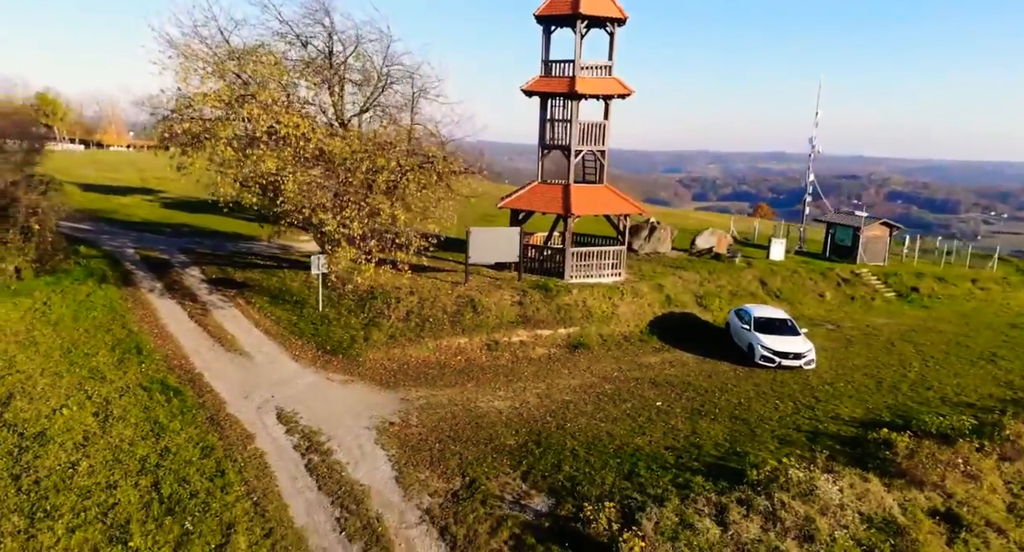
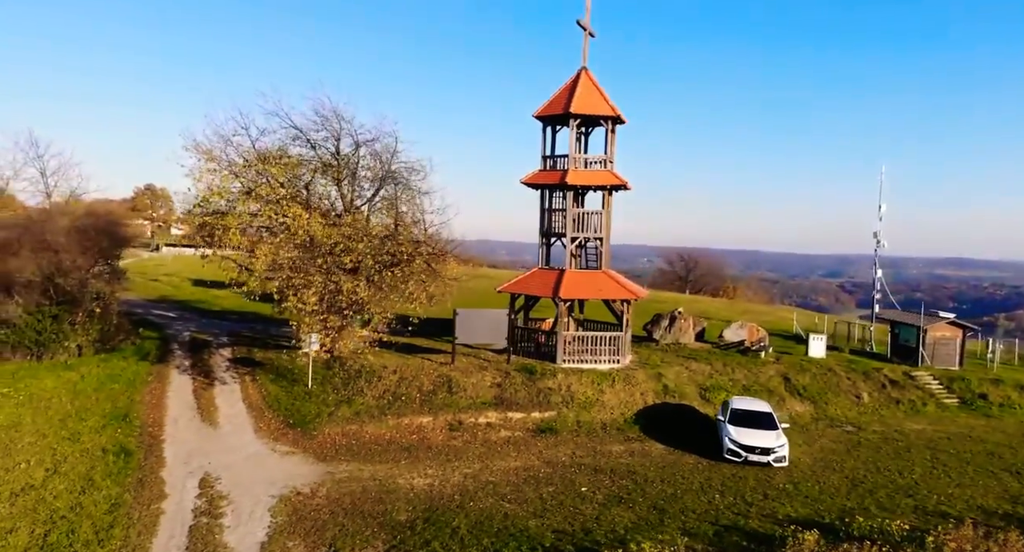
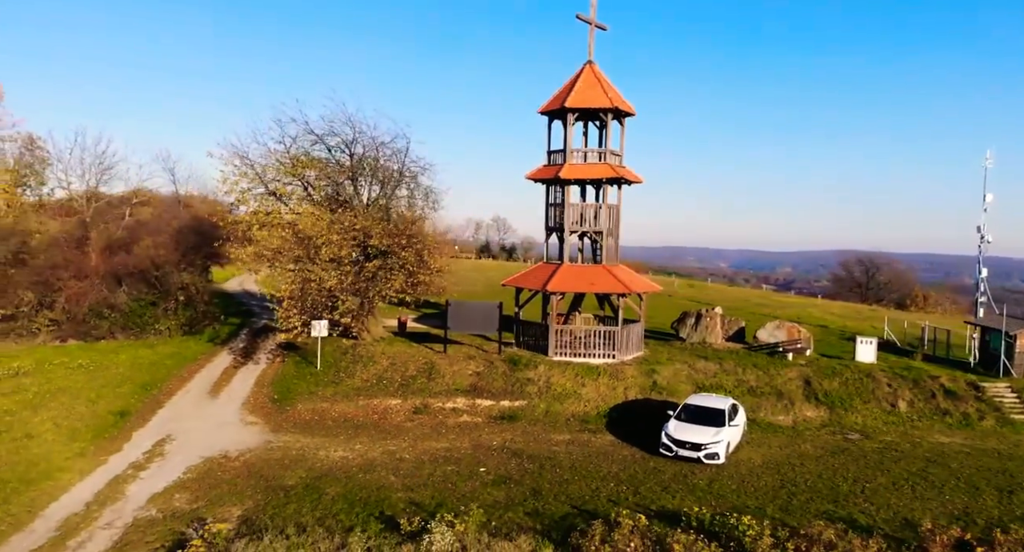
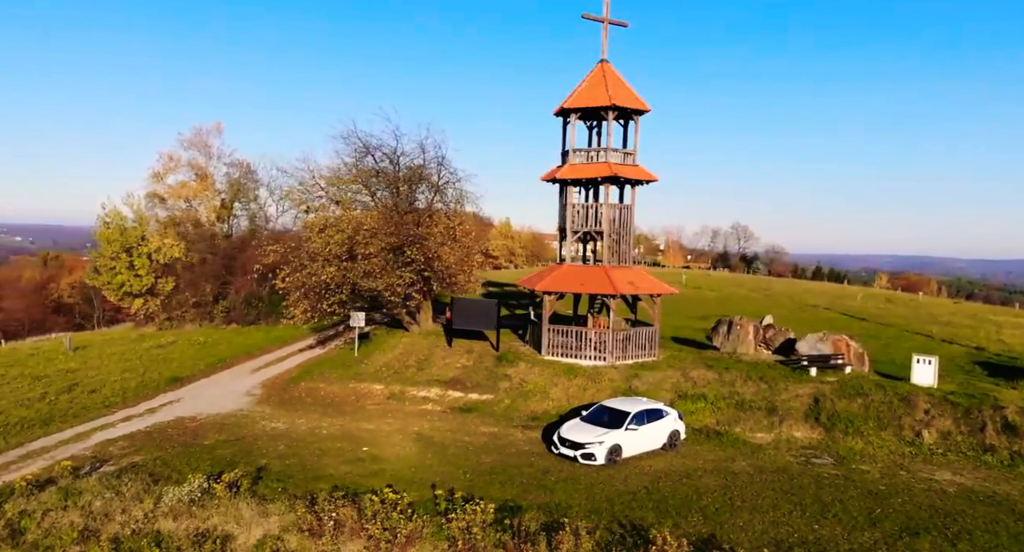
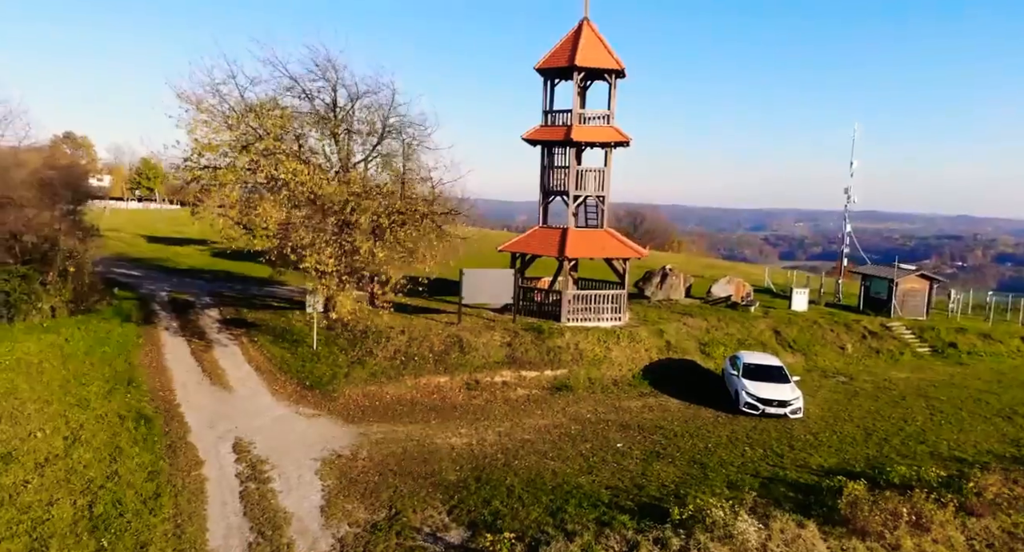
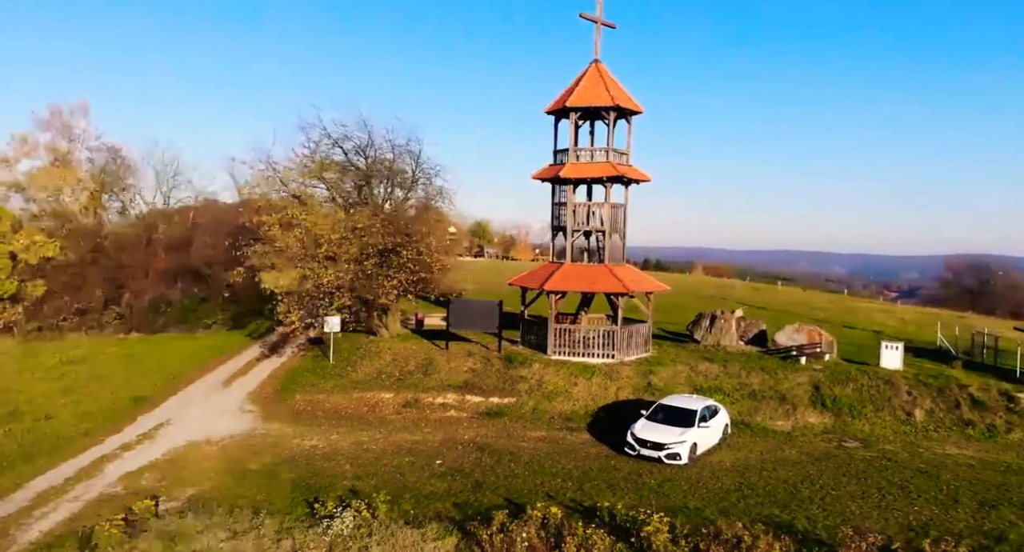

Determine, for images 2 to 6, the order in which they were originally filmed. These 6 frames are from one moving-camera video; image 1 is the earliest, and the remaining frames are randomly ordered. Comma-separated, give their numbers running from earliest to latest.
5, 2, 3, 6, 4
